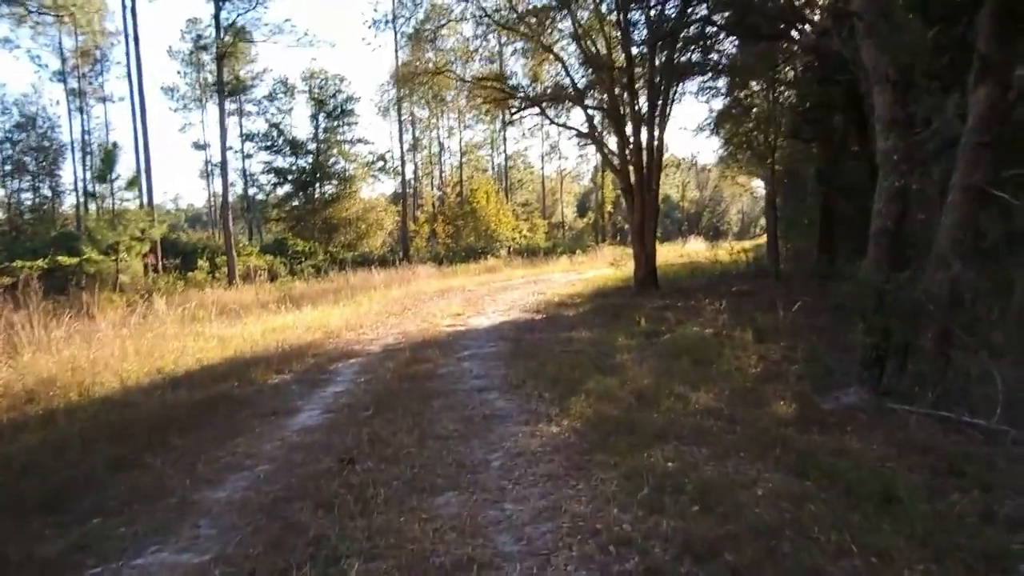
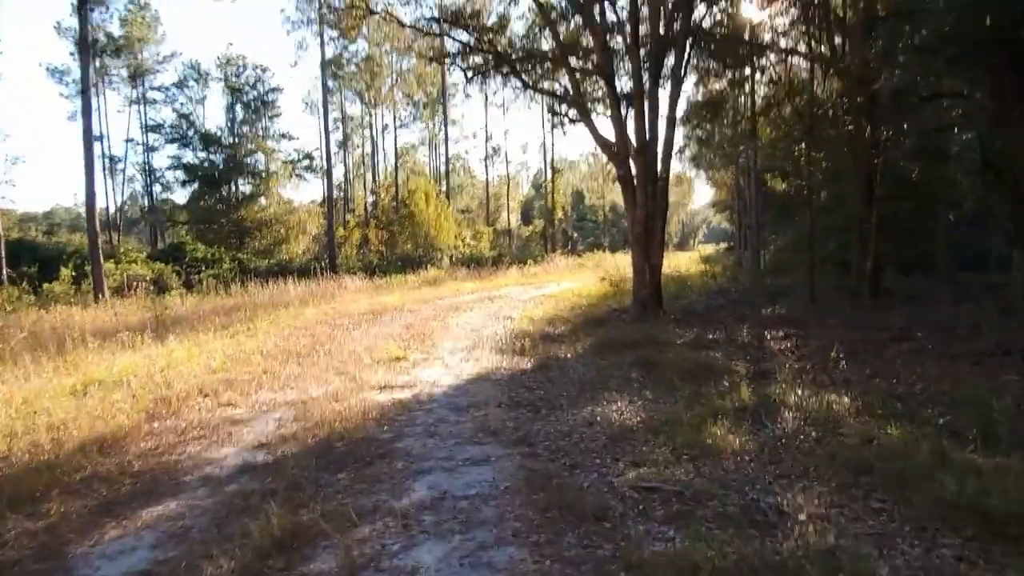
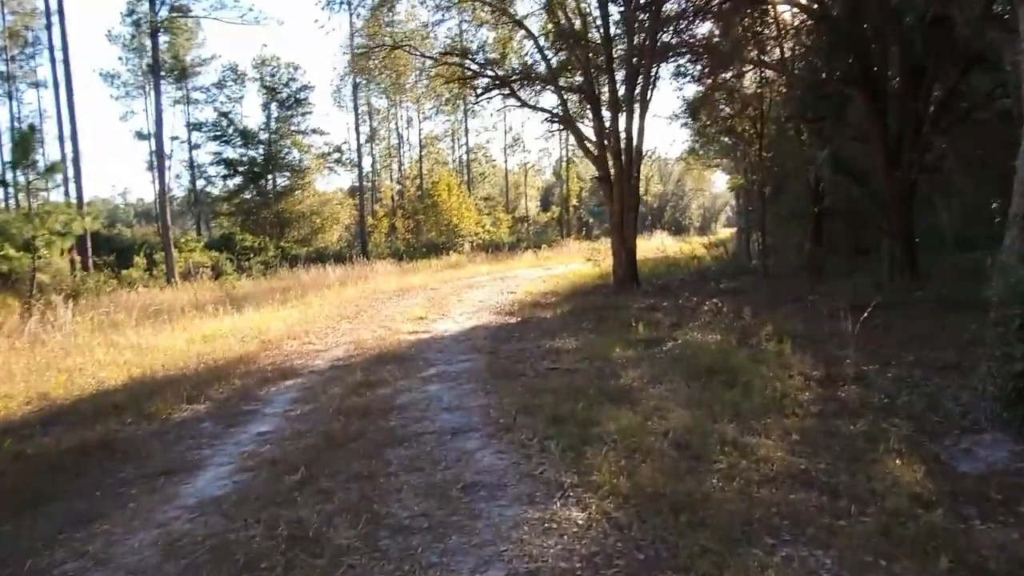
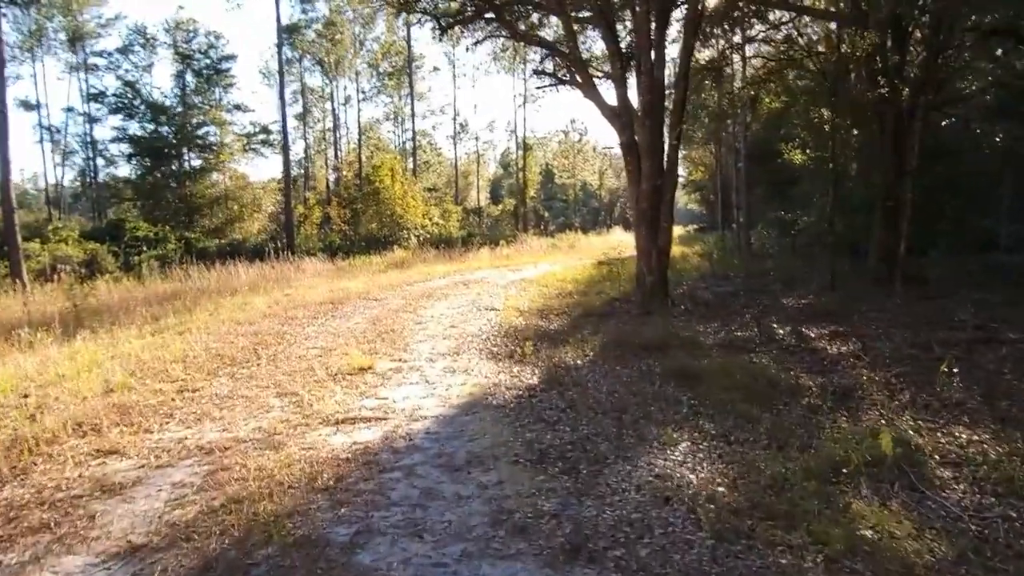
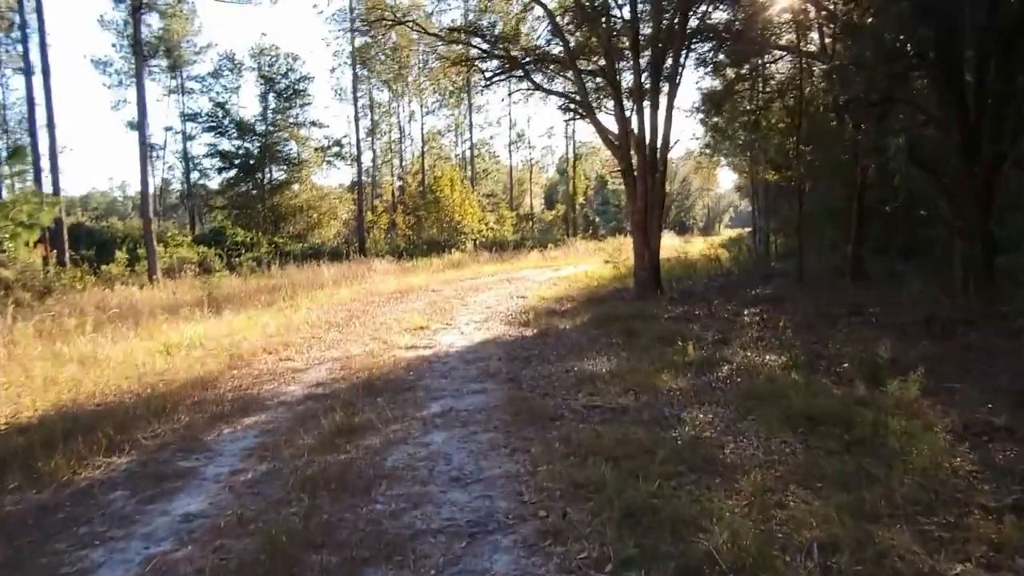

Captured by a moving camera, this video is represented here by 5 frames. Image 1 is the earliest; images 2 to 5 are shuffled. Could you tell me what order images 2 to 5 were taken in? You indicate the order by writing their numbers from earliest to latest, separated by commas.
3, 5, 2, 4
